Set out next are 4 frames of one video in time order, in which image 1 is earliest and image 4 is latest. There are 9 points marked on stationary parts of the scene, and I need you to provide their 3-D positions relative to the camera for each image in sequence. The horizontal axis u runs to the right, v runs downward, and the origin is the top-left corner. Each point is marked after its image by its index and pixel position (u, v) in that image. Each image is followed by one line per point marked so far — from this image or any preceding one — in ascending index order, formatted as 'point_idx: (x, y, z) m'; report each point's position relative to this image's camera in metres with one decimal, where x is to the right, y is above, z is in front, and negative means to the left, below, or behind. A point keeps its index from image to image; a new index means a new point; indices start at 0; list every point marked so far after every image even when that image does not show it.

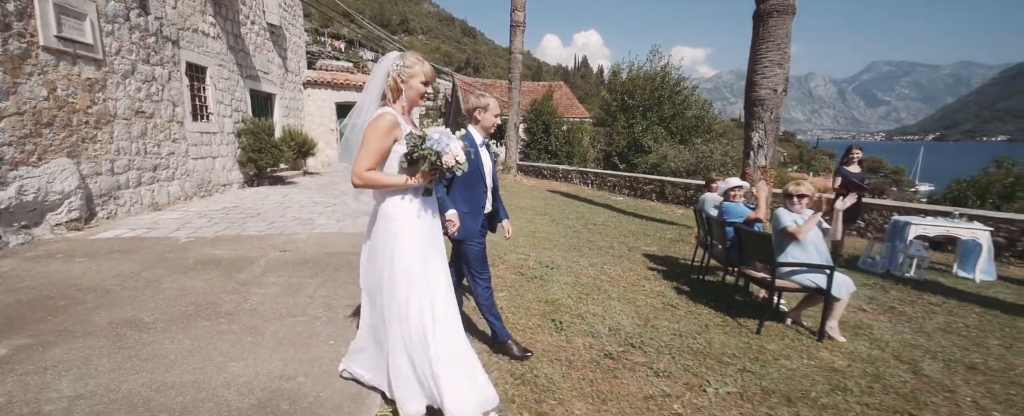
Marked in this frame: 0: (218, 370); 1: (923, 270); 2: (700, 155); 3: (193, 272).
0: (-1.6, -0.9, +2.4) m
1: (+4.9, -0.7, +5.1) m
2: (+6.5, +1.8, +14.6) m
3: (-3.0, -0.6, +4.0) m
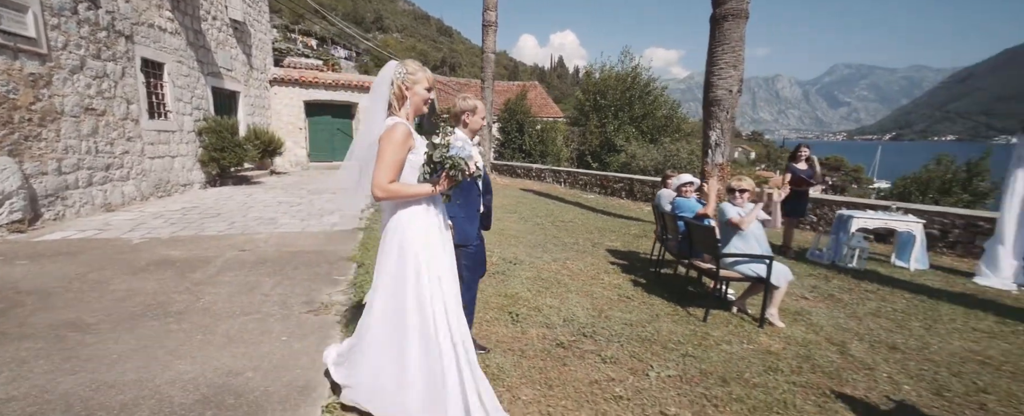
0: (-1.9, -0.9, +2.3) m
1: (+4.5, -0.7, +5.4) m
2: (+5.5, +1.9, +15.0) m
3: (-3.4, -0.6, +3.9) m
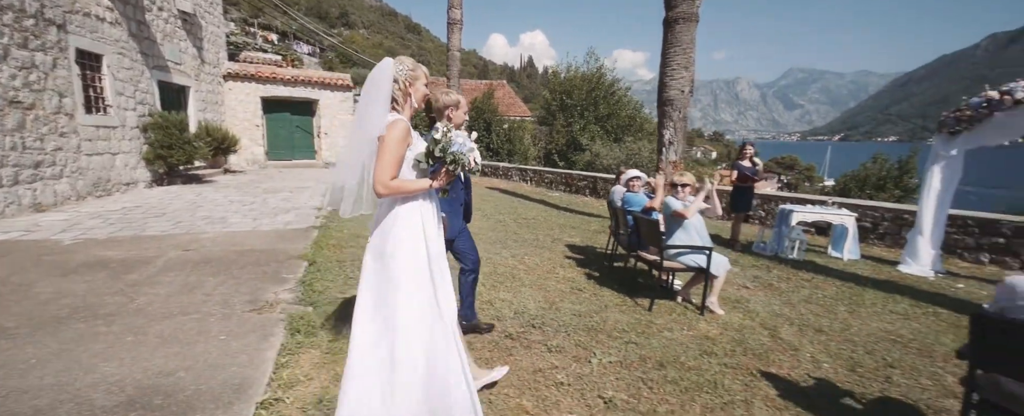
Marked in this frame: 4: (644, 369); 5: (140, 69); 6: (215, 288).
0: (-2.2, -0.9, +2.2) m
1: (+3.9, -0.6, +5.7) m
2: (+4.3, +2.0, +15.4) m
3: (-3.8, -0.6, +3.7) m
4: (+0.8, -1.0, +2.6) m
5: (-8.1, +3.0, +9.2) m
6: (-2.4, -0.7, +3.5) m
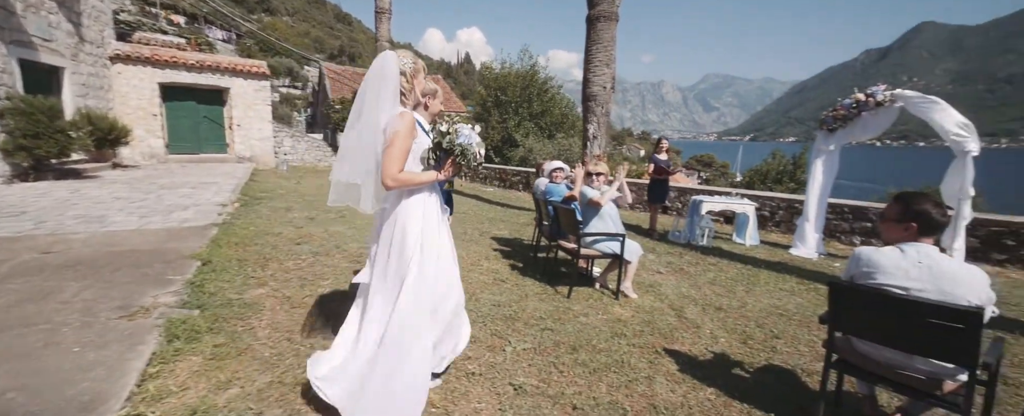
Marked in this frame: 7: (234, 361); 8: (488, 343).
0: (-2.7, -0.8, +1.8) m
1: (+2.9, -0.4, +6.2) m
2: (+1.8, +2.2, +15.7) m
3: (-4.5, -0.6, +3.0) m
4: (+0.3, -0.9, +2.6) m
5: (-9.6, +3.0, +7.8) m
6: (-3.1, -0.6, +3.0) m
7: (-1.5, -0.9, +2.4) m
8: (-0.2, -0.9, +2.7) m
